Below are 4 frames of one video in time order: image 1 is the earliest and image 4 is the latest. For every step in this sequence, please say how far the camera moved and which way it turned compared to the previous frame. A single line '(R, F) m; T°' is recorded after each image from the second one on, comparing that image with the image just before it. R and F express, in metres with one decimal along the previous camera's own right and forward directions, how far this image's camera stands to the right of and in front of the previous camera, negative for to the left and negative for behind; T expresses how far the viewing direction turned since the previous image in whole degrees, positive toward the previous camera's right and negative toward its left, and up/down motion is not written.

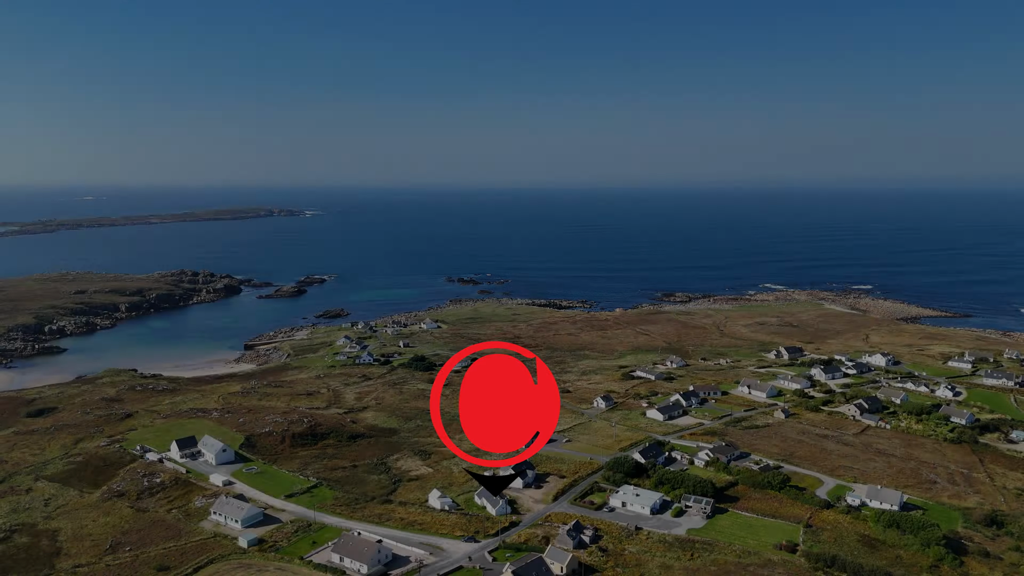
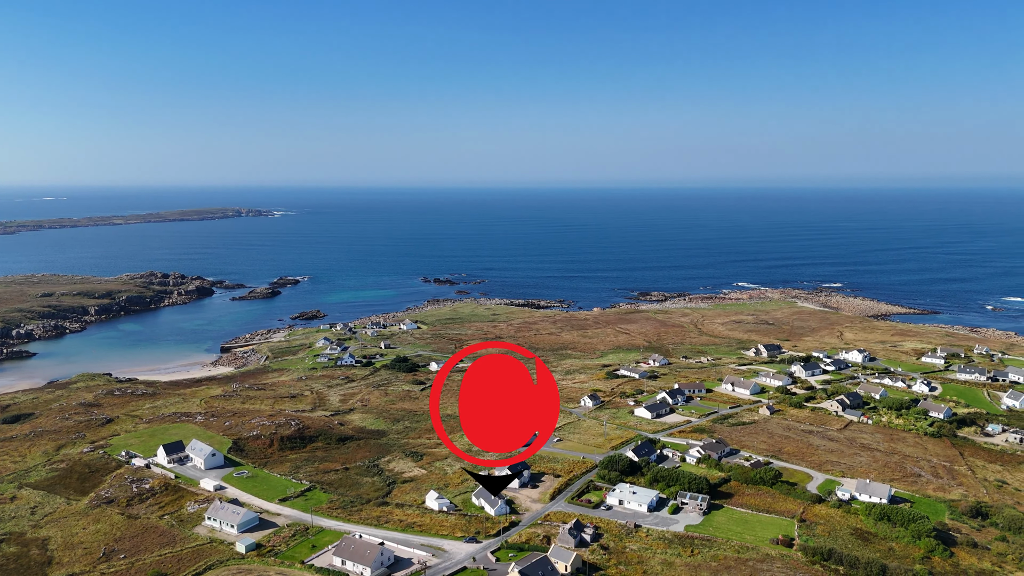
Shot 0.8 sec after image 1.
(-0.6, +0.1) m; +2°
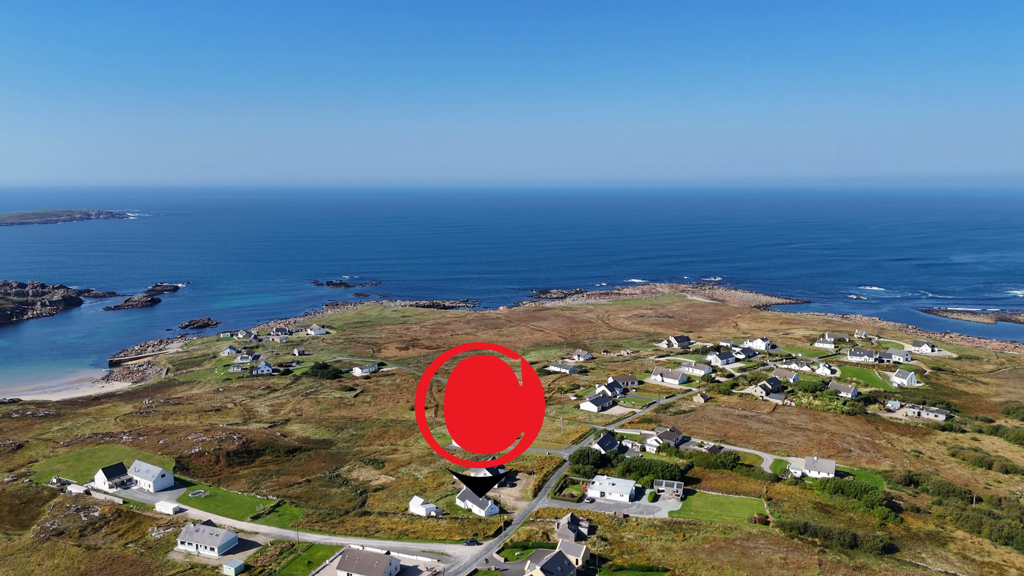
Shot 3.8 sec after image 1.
(-2.5, +0.1) m; +7°
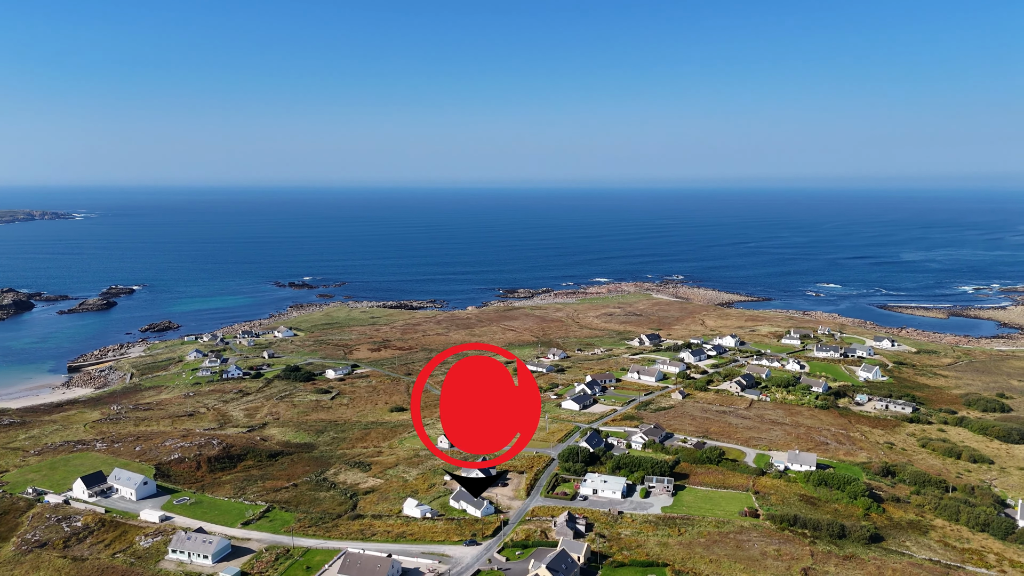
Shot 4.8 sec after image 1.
(-0.8, -0.1) m; +2°
